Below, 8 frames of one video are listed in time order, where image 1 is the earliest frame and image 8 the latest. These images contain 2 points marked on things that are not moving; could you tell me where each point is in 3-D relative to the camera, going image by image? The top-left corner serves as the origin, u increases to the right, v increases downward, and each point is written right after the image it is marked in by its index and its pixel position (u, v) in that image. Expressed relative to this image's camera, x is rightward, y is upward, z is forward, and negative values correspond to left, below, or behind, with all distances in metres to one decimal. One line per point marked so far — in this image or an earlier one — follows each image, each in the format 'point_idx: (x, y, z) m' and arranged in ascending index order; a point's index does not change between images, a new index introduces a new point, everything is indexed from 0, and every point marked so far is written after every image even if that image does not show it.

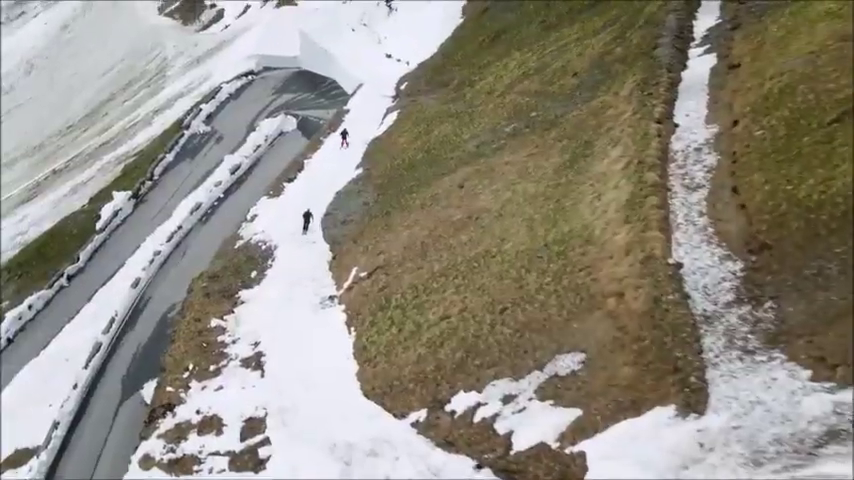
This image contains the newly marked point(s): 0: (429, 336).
0: (0.0, -1.4, +16.4) m
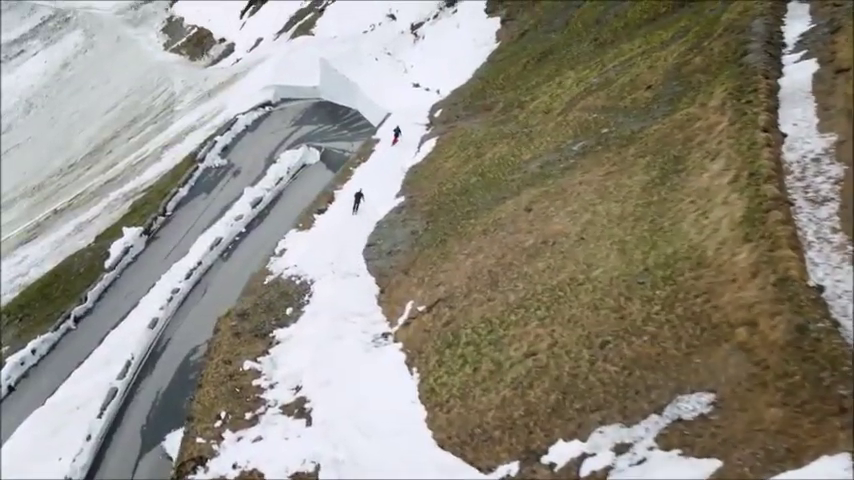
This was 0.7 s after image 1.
0: (+1.1, -1.7, +14.1) m
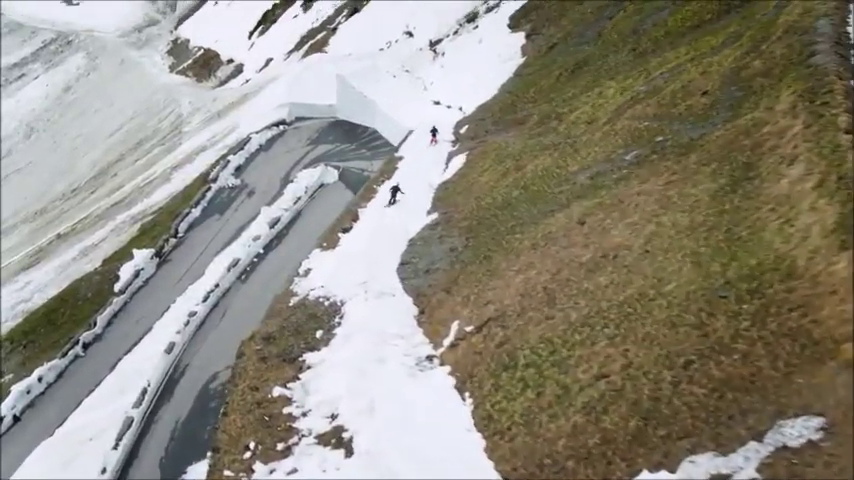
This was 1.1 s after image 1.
0: (+1.8, -1.8, +12.7) m
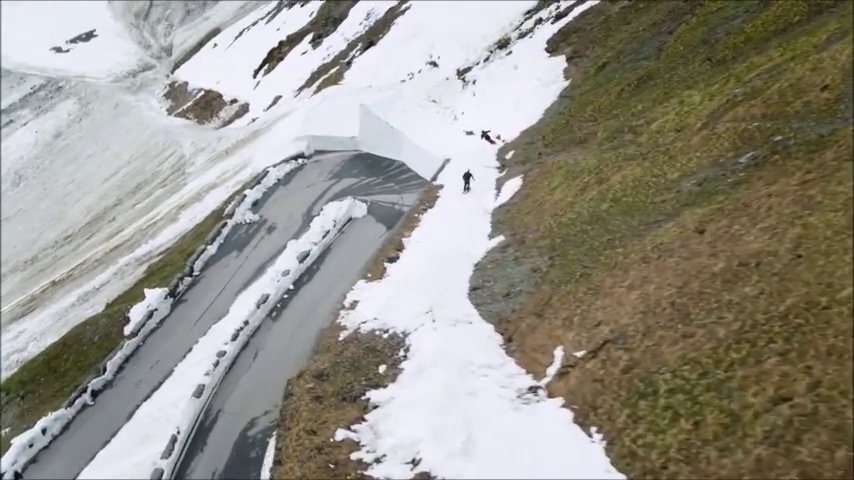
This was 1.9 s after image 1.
0: (+3.0, -1.7, +10.2) m
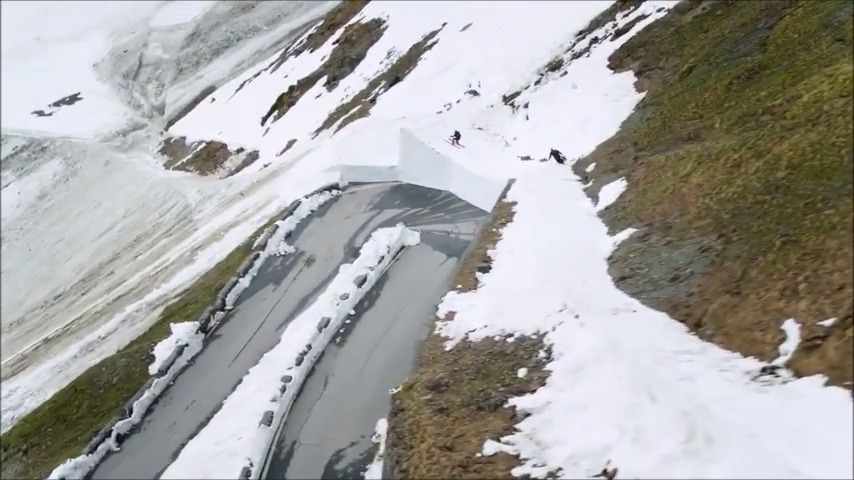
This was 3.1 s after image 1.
0: (+4.8, -0.8, +7.0) m
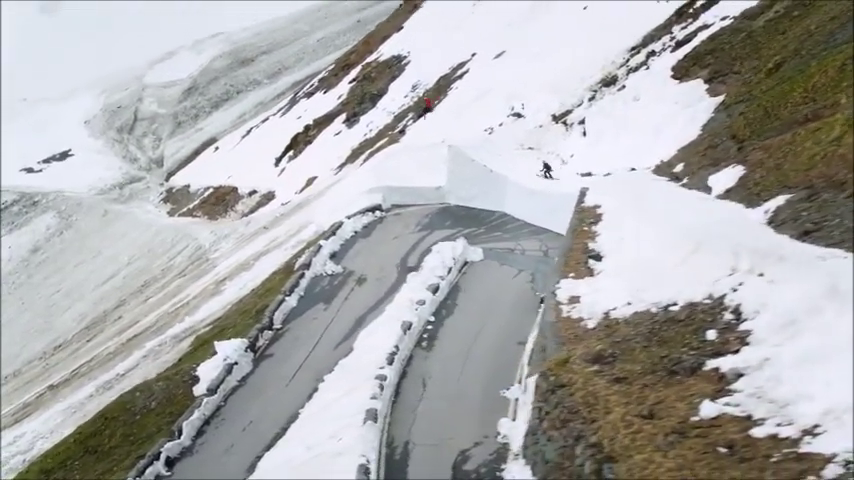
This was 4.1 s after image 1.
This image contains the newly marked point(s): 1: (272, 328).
0: (+6.5, +0.3, +5.0) m
1: (-2.6, -1.5, +19.1) m
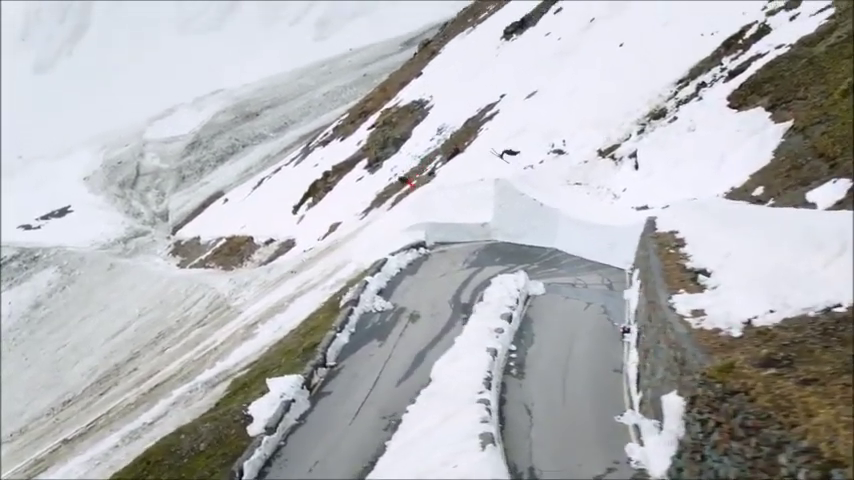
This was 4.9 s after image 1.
0: (+7.8, +0.7, +3.8) m
1: (-1.6, -1.9, +17.6) m
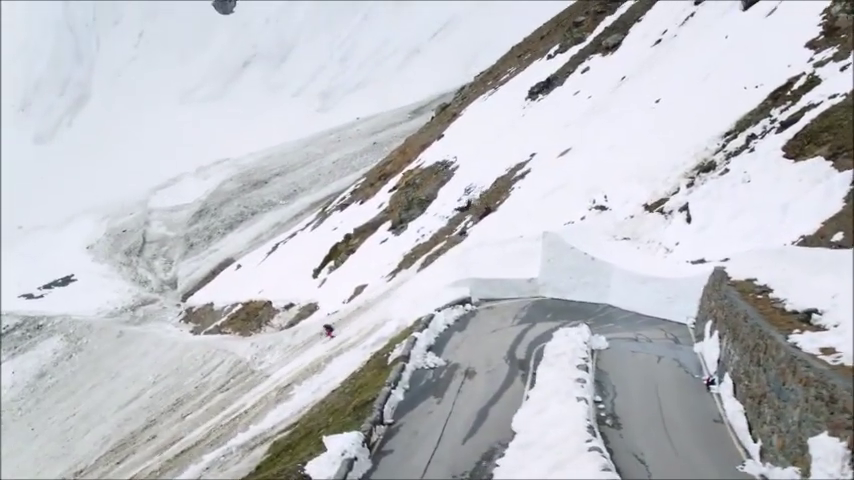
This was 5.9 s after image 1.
0: (+8.9, +1.0, +3.0) m
1: (-0.6, -2.6, +16.4) m
